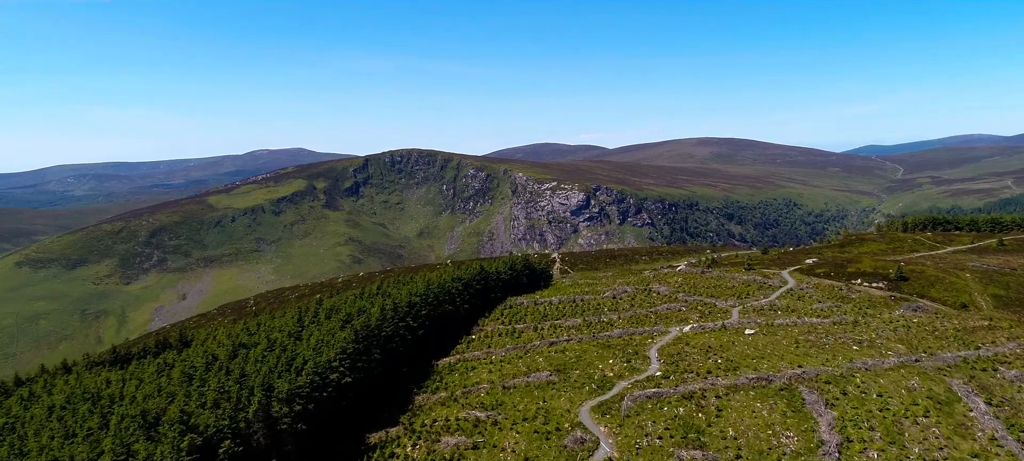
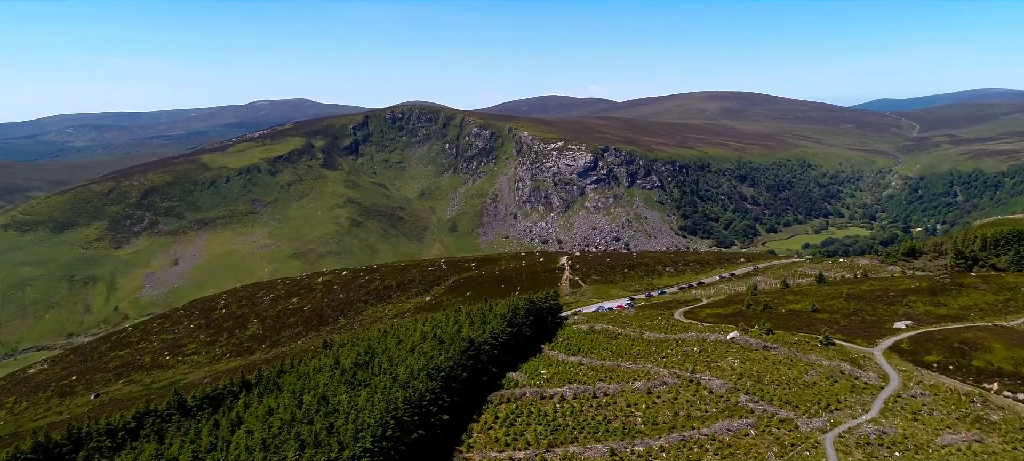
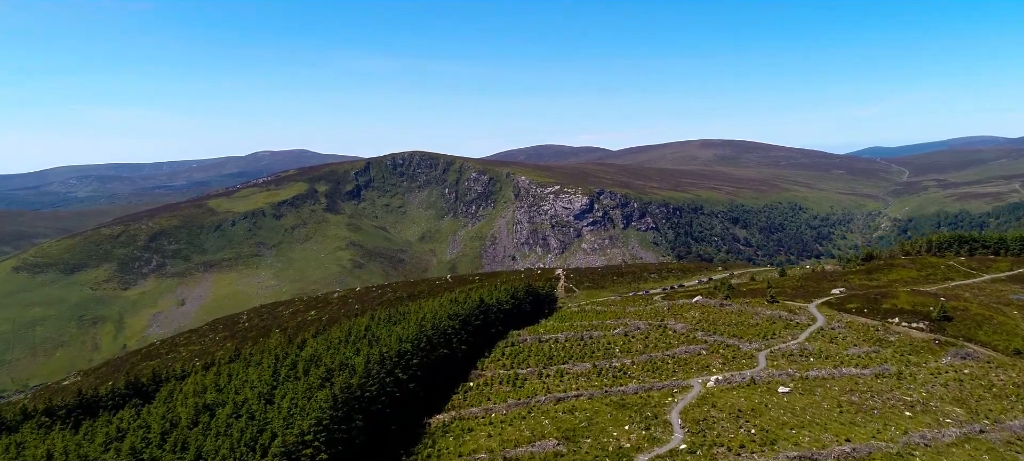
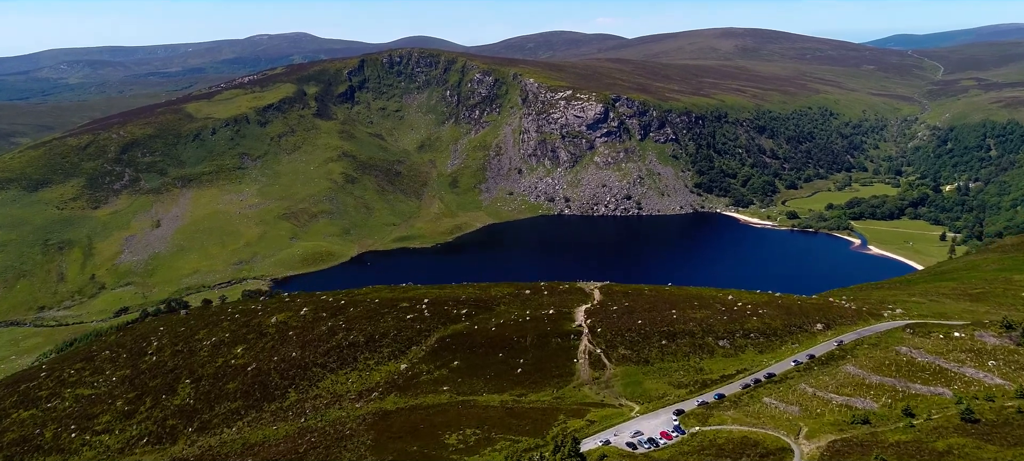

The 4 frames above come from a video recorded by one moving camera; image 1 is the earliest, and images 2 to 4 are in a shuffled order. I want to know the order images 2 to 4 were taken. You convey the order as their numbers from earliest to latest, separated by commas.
3, 2, 4
